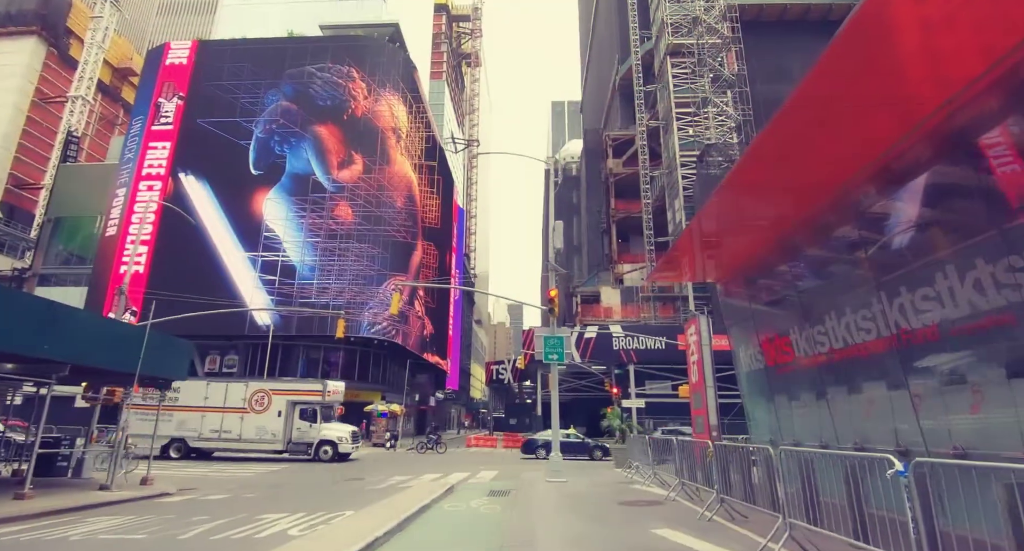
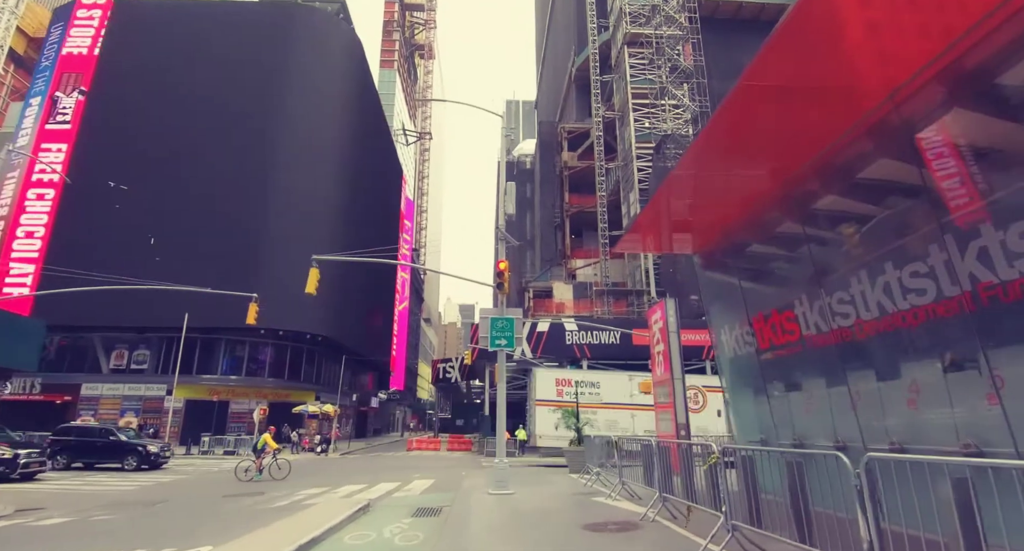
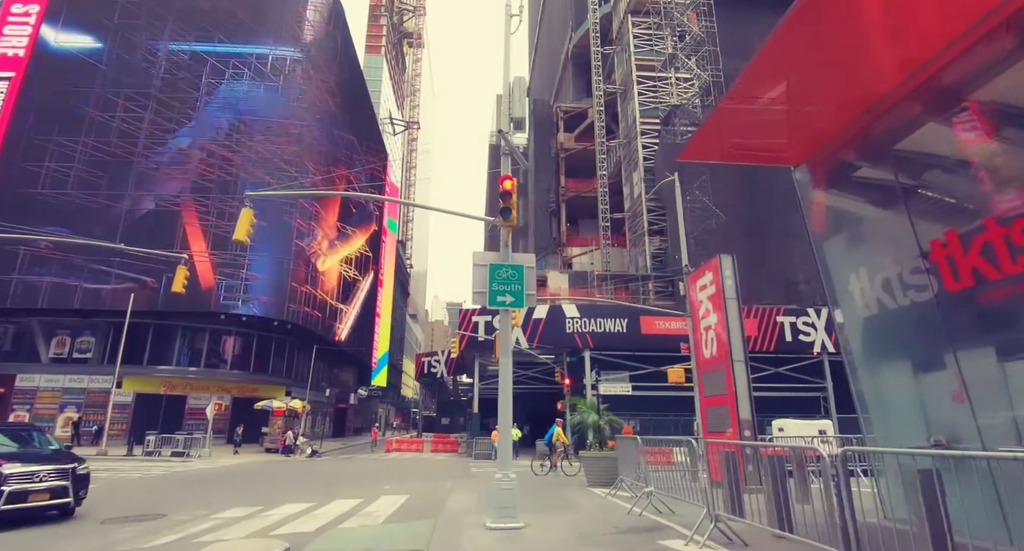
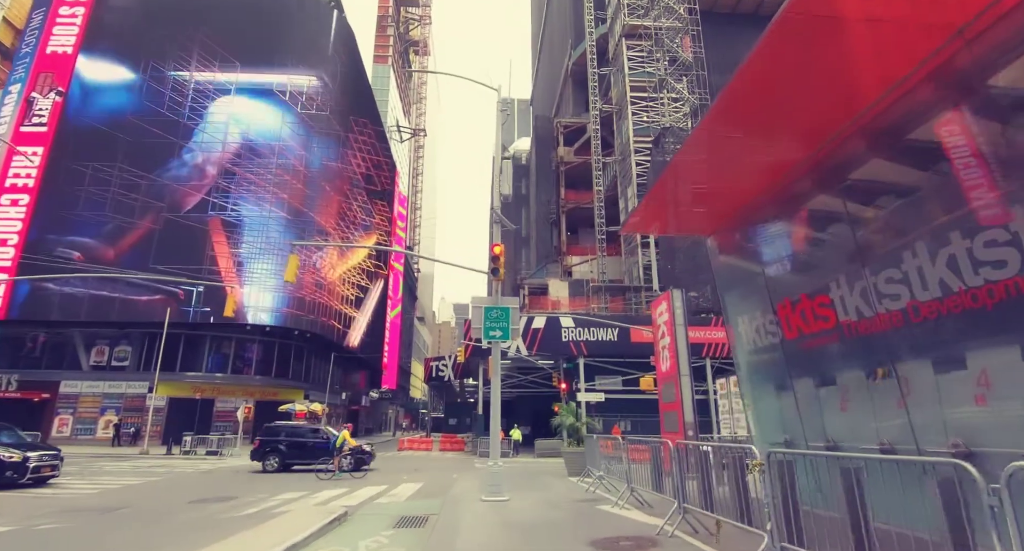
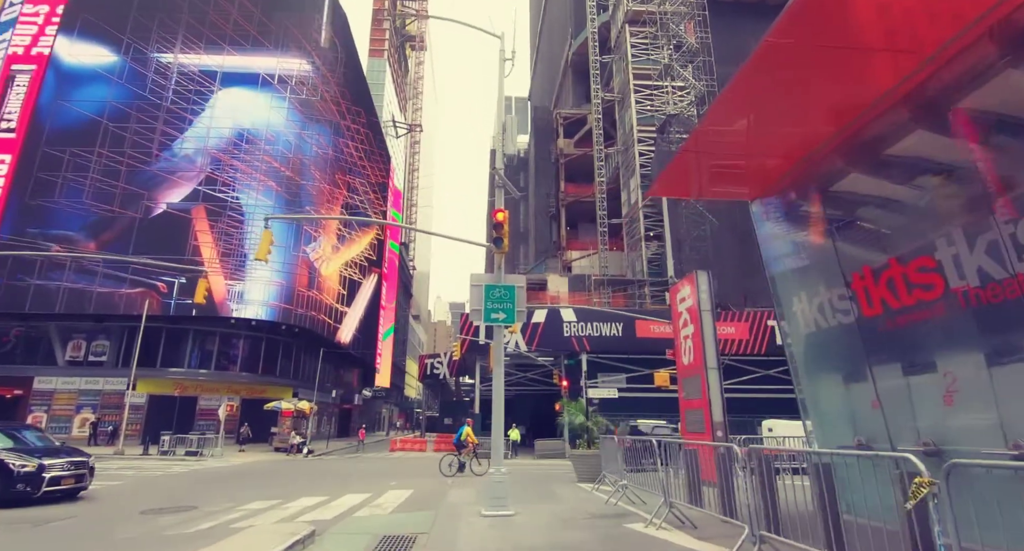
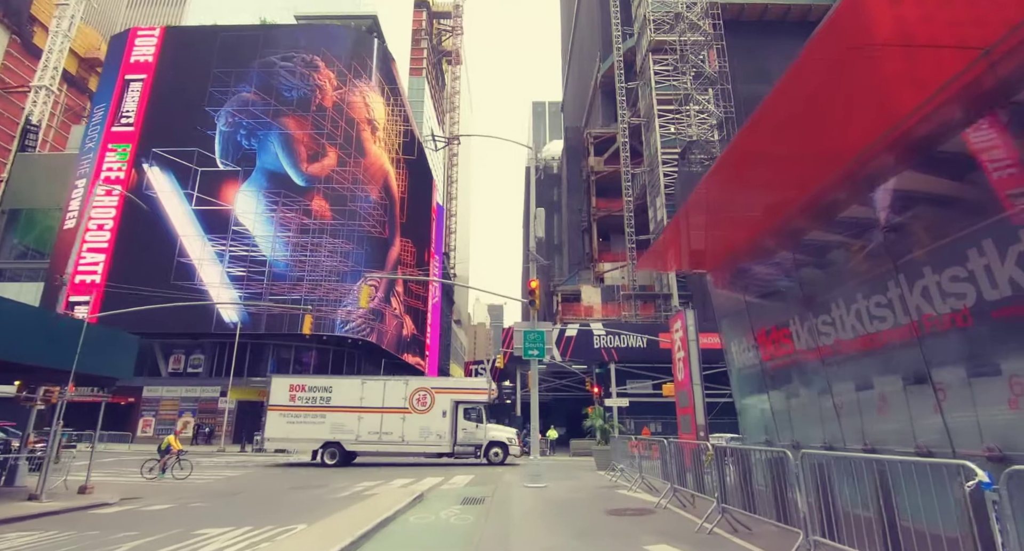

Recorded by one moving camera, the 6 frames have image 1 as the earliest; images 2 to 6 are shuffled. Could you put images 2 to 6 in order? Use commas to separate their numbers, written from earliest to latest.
6, 2, 4, 5, 3
